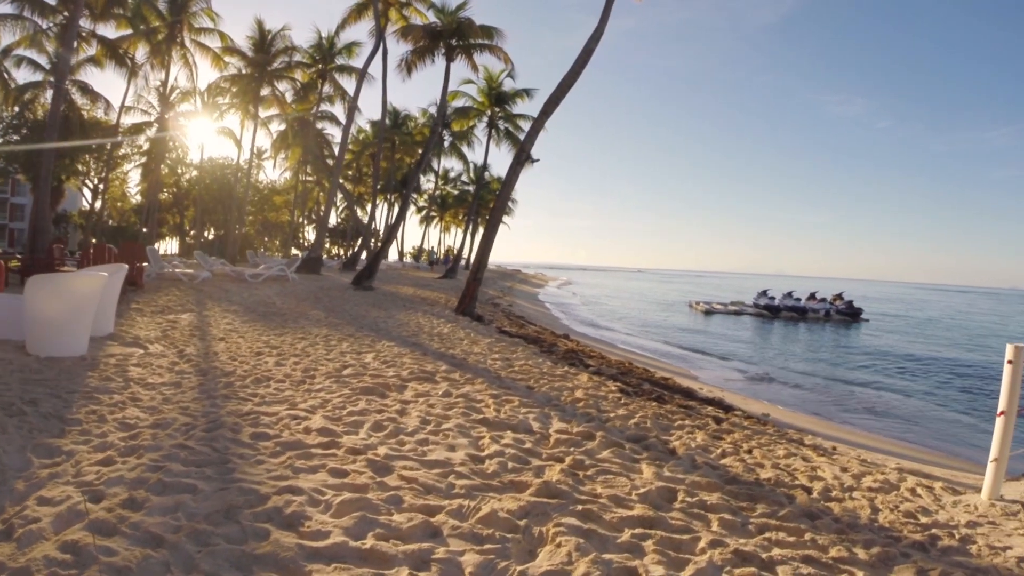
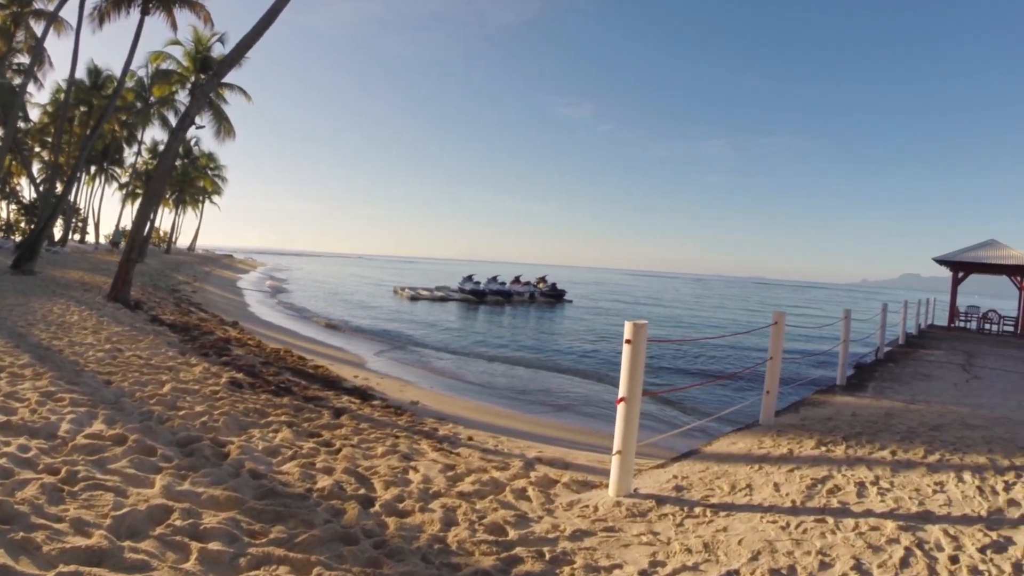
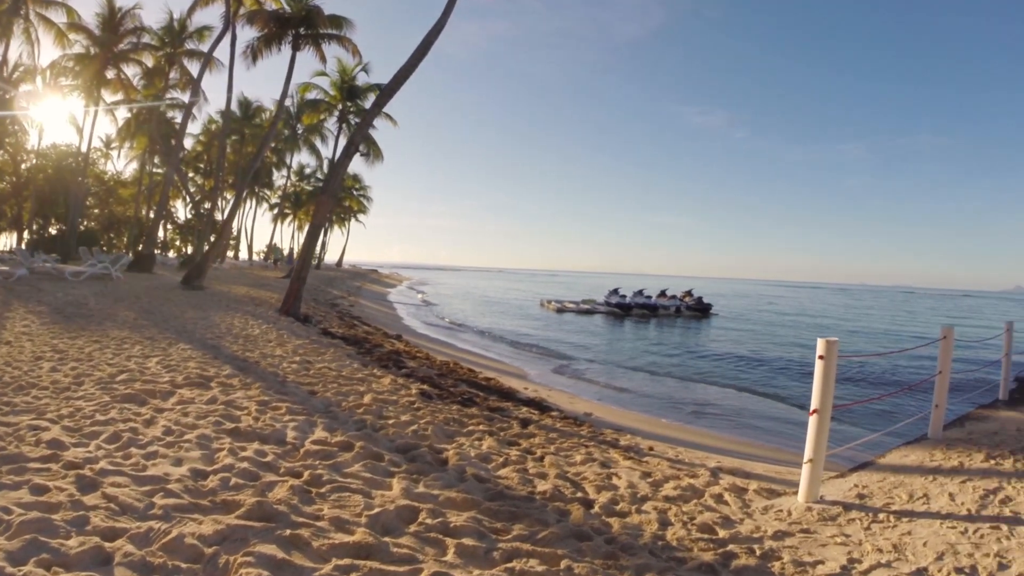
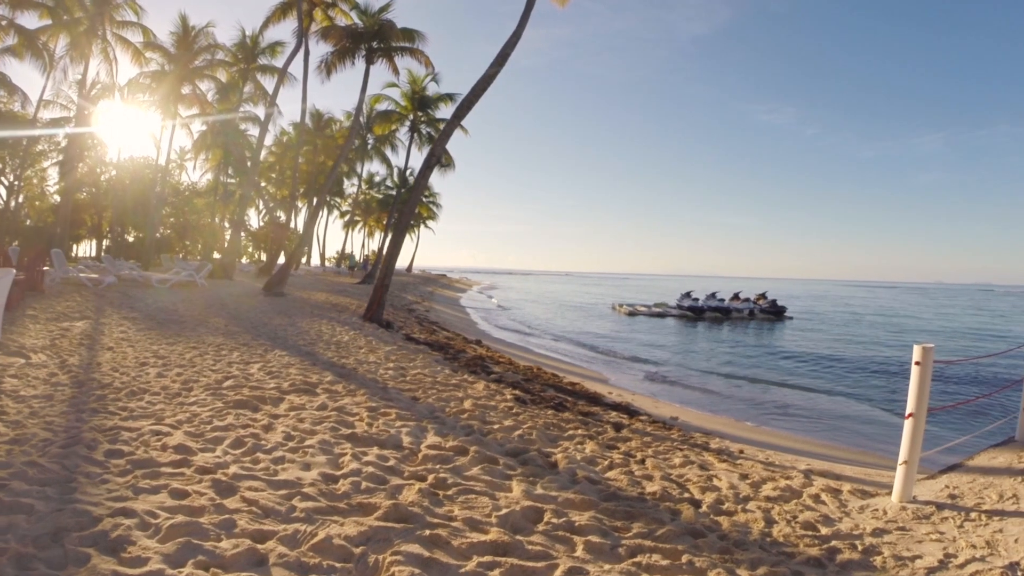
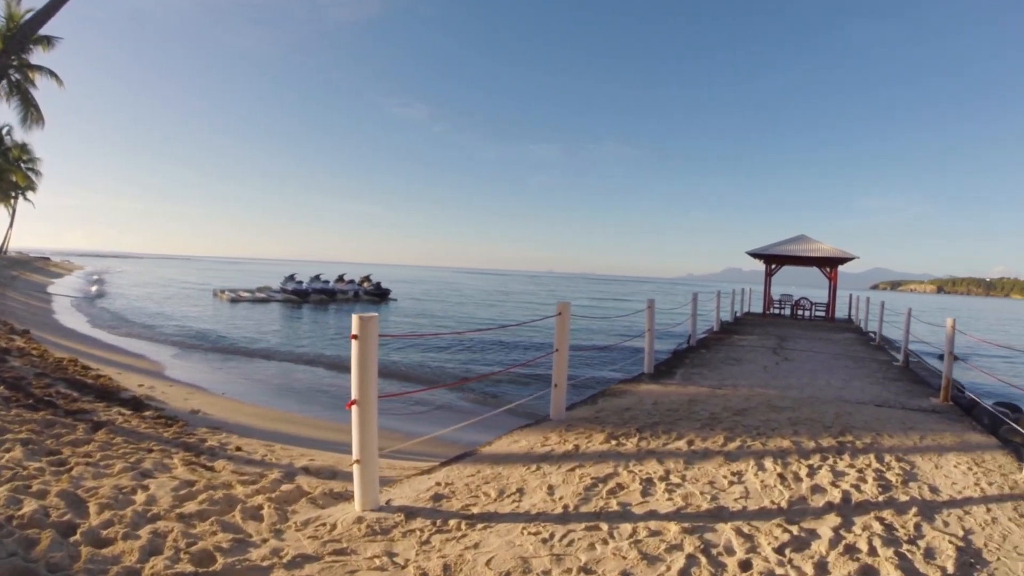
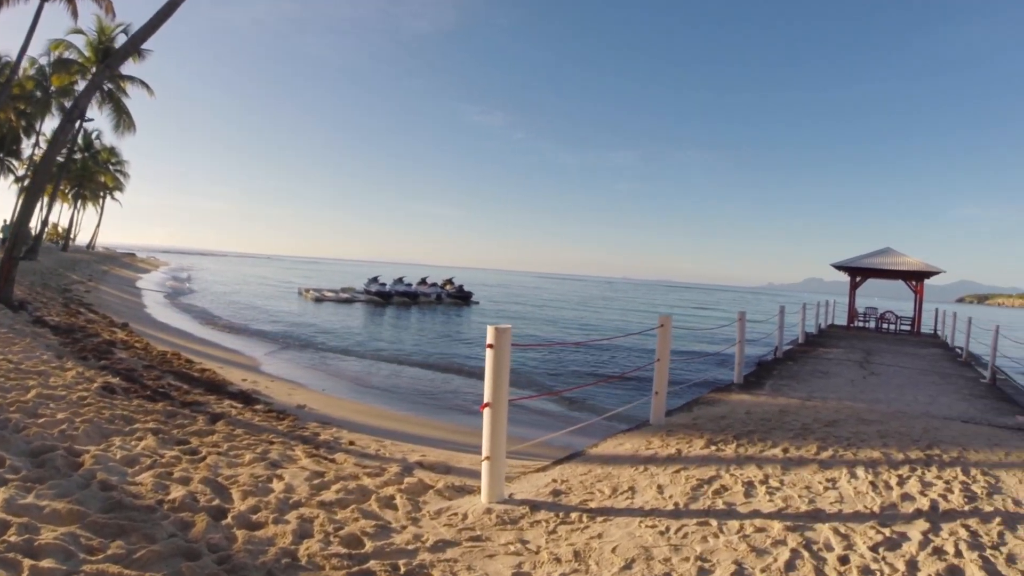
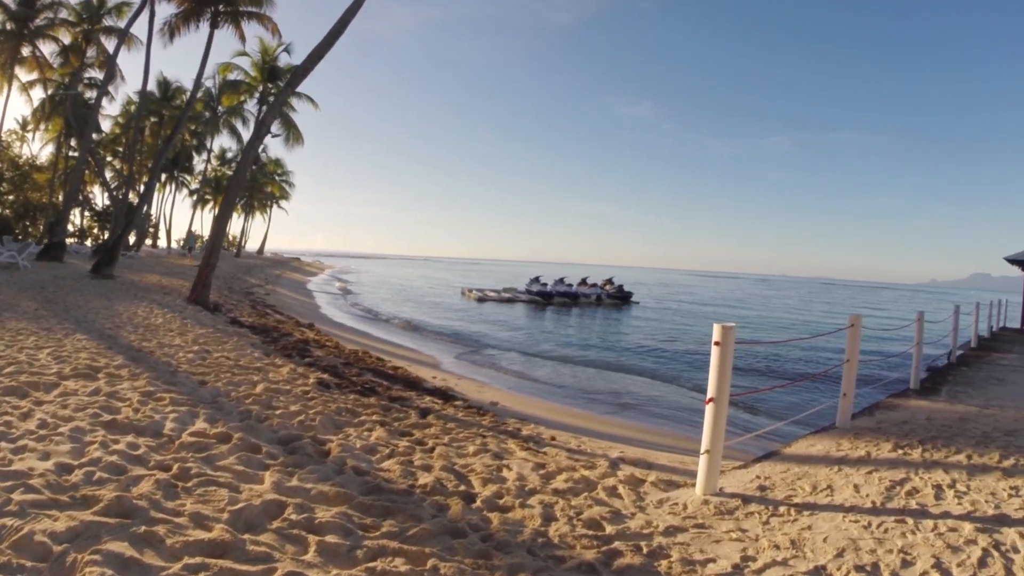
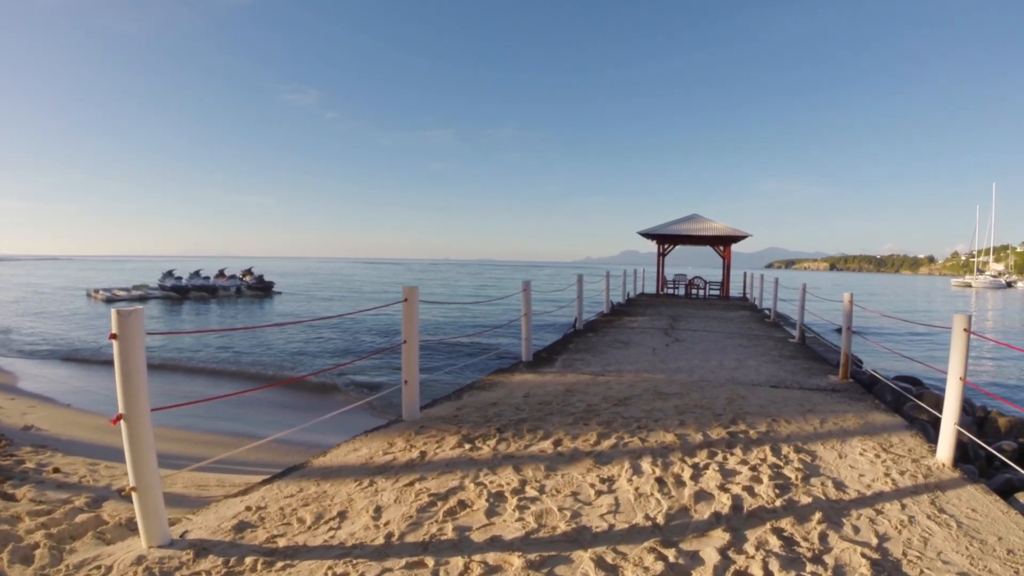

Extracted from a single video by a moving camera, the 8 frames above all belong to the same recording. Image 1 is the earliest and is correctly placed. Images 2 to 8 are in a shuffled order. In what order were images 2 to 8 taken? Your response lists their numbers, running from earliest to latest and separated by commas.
4, 3, 7, 2, 6, 5, 8
